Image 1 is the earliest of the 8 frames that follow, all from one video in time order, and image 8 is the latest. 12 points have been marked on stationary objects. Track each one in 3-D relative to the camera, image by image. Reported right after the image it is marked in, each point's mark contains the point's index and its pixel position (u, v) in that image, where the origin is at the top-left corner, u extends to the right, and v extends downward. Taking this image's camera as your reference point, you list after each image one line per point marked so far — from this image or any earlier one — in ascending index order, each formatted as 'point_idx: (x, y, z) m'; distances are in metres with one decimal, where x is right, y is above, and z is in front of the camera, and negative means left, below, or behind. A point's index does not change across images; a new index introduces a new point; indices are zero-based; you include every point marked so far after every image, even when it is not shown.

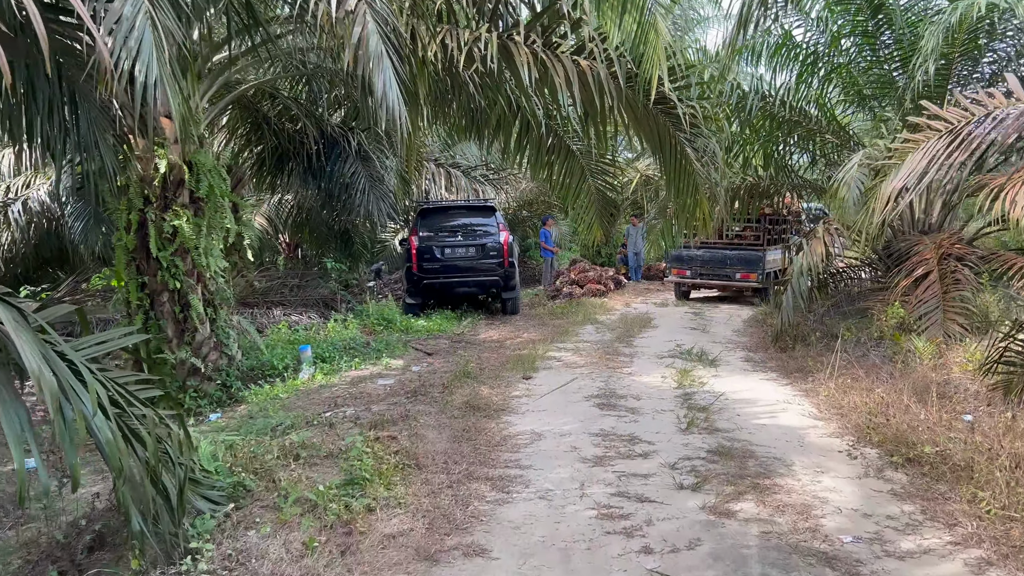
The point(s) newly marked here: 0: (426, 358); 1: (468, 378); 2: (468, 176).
0: (-0.8, -0.7, +7.2) m
1: (-0.3, -0.7, +6.1) m
2: (-0.7, +1.8, +12.3) m
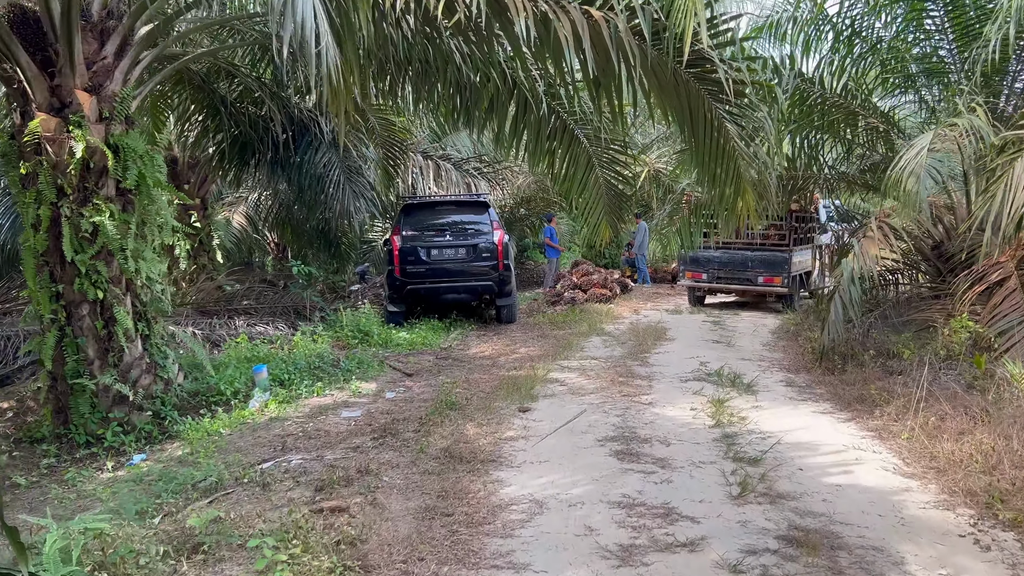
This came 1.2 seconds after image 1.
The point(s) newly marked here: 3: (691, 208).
0: (-0.8, -0.7, +6.1) m
1: (-0.4, -0.8, +4.9) m
2: (-0.8, +1.7, +11.2) m
3: (+2.0, +0.9, +8.4) m
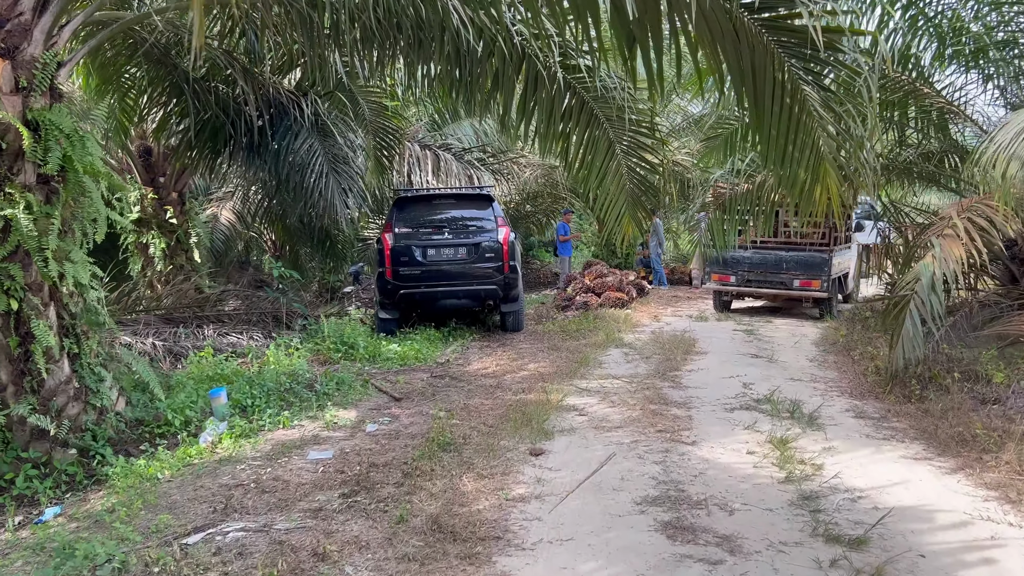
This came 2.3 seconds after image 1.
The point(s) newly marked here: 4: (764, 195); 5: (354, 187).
0: (-0.8, -0.8, +5.1) m
1: (-0.3, -0.8, +3.9) m
2: (-0.7, +1.7, +10.2) m
3: (+2.1, +0.8, +7.4) m
4: (+2.3, +0.8, +6.9) m
5: (-1.6, +1.0, +7.7) m
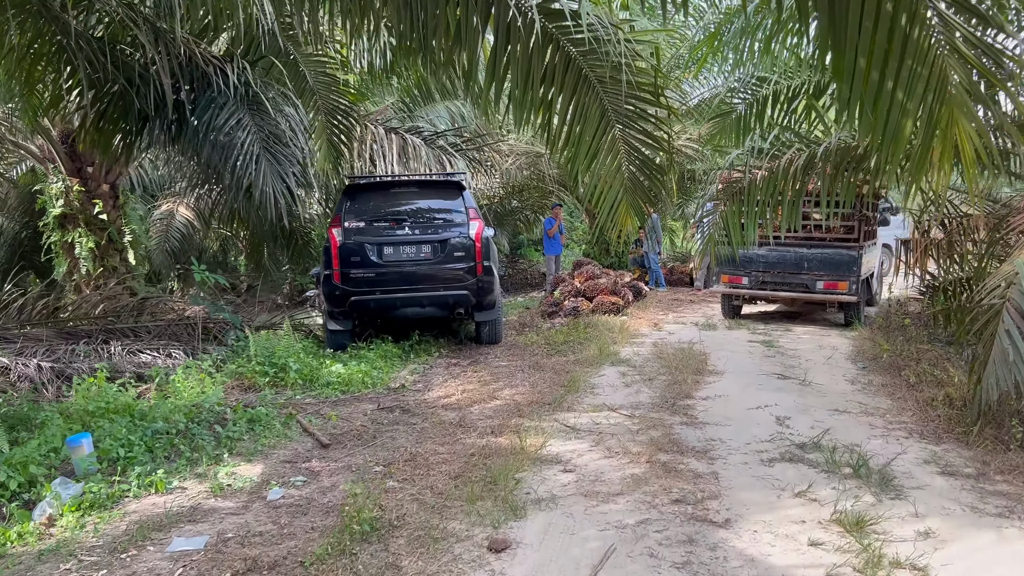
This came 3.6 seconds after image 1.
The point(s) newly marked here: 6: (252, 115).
0: (-1.0, -0.8, +3.8) m
1: (-0.5, -0.9, +2.6) m
2: (-0.9, +1.6, +8.9) m
3: (+1.9, +0.8, +6.2) m
4: (+2.1, +0.8, +5.7) m
5: (-1.8, +1.0, +6.4) m
6: (-2.1, +1.4, +6.2) m
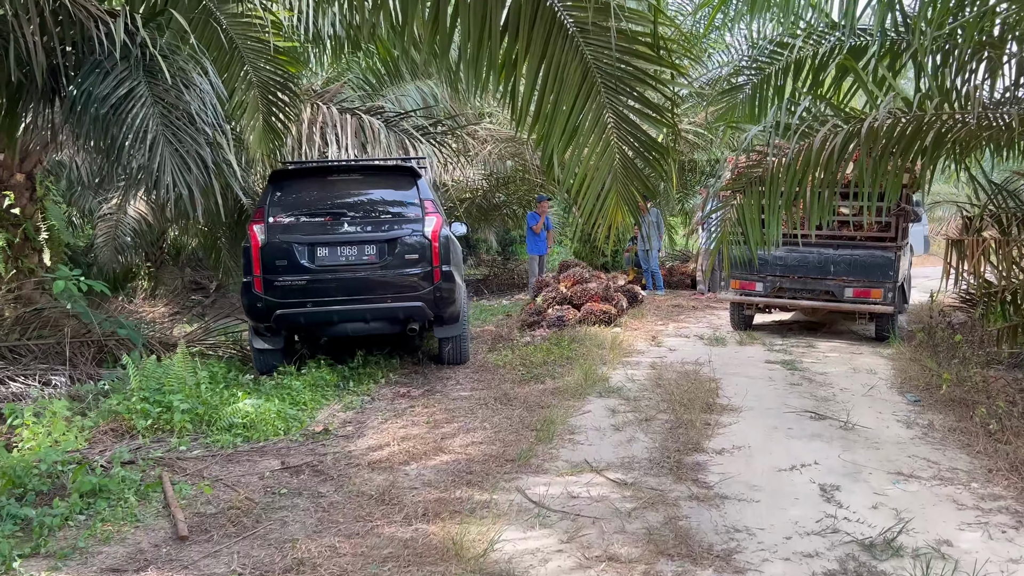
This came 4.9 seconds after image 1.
0: (-1.2, -0.9, +2.6) m
1: (-0.7, -1.0, +1.4) m
2: (-1.2, +1.6, +7.7) m
3: (+1.6, +0.7, +5.0) m
4: (+1.8, +0.7, +4.5) m
5: (-2.1, +0.9, +5.2) m
6: (-2.3, +1.3, +5.0) m
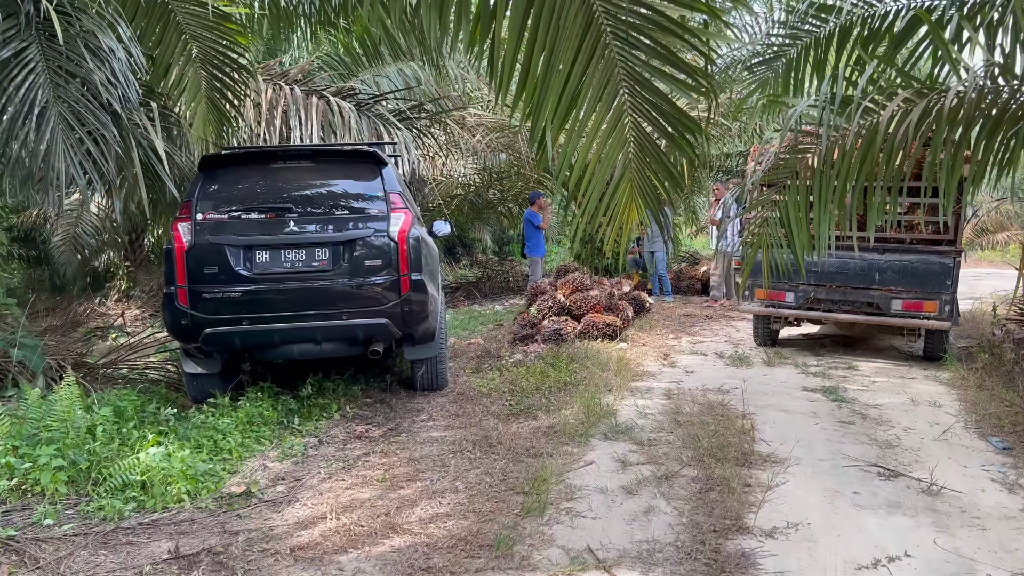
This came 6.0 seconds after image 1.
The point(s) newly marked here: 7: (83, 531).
0: (-1.3, -1.0, +1.6) m
1: (-0.8, -1.1, +0.5) m
2: (-1.2, +1.5, +6.7) m
3: (+1.6, +0.6, +4.0) m
4: (+1.8, +0.7, +3.5) m
5: (-2.2, +0.8, +4.2) m
6: (-2.4, +1.3, +4.0) m
7: (-1.5, -0.8, +2.8) m
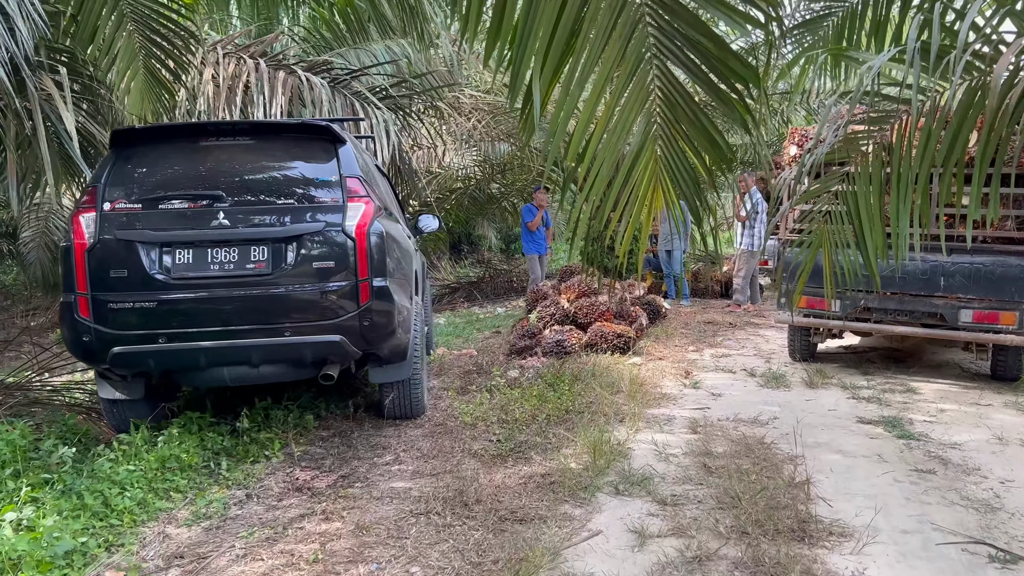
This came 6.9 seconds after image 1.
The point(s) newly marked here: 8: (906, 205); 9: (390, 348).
0: (-1.4, -1.0, +0.8) m
1: (-0.9, -1.1, -0.4) m
2: (-1.3, +1.5, +5.9) m
3: (+1.5, +0.6, +3.1) m
4: (+1.7, +0.6, +2.6) m
5: (-2.2, +0.8, +3.4) m
6: (-2.5, +1.2, +3.2) m
7: (-1.6, -0.9, +2.0) m
8: (+1.5, +0.3, +2.9) m
9: (-0.6, -0.3, +3.6) m
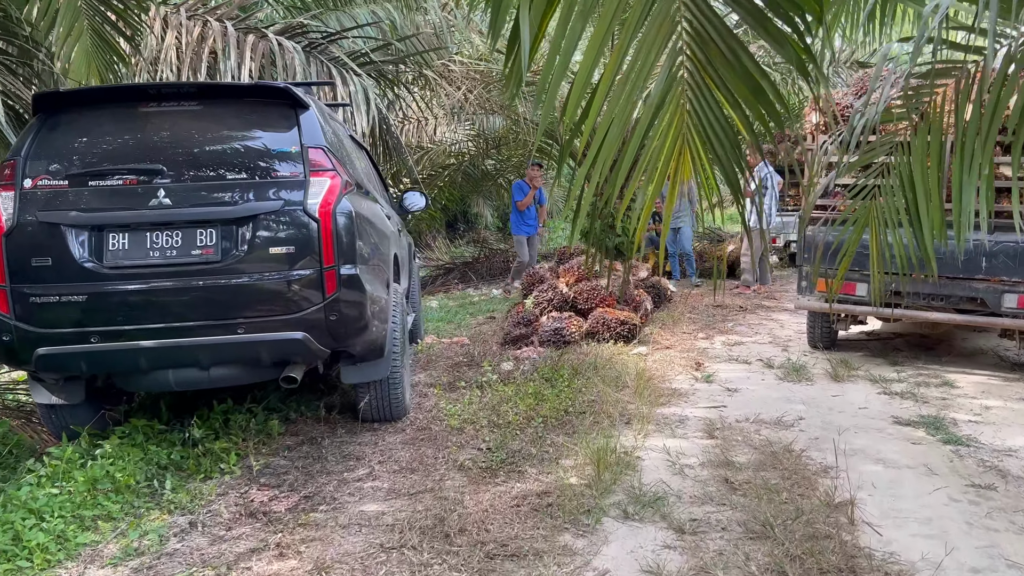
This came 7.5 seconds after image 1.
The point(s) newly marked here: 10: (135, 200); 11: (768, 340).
0: (-1.4, -1.1, +0.4) m
1: (-0.9, -1.2, -0.8) m
2: (-1.3, +1.6, +5.4) m
3: (+1.5, +0.6, +2.7) m
4: (+1.7, +0.6, +2.2) m
5: (-2.2, +0.8, +2.9) m
6: (-2.5, +1.3, +2.7) m
7: (-1.6, -0.9, +1.5) m
8: (+1.4, +0.4, +2.5) m
9: (-0.6, -0.2, +3.1) m
10: (-1.4, +0.3, +2.8) m
11: (+1.7, -0.3, +5.3) m
